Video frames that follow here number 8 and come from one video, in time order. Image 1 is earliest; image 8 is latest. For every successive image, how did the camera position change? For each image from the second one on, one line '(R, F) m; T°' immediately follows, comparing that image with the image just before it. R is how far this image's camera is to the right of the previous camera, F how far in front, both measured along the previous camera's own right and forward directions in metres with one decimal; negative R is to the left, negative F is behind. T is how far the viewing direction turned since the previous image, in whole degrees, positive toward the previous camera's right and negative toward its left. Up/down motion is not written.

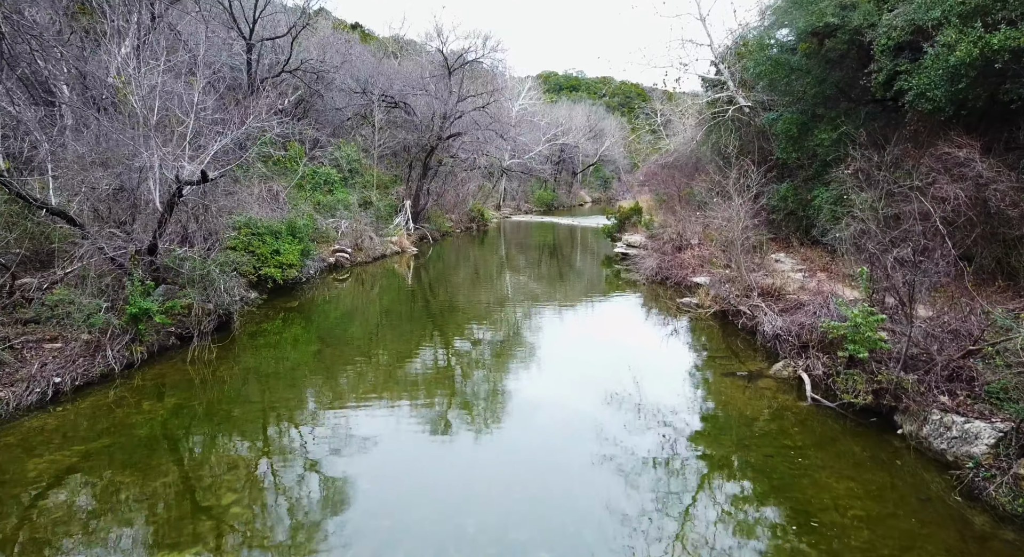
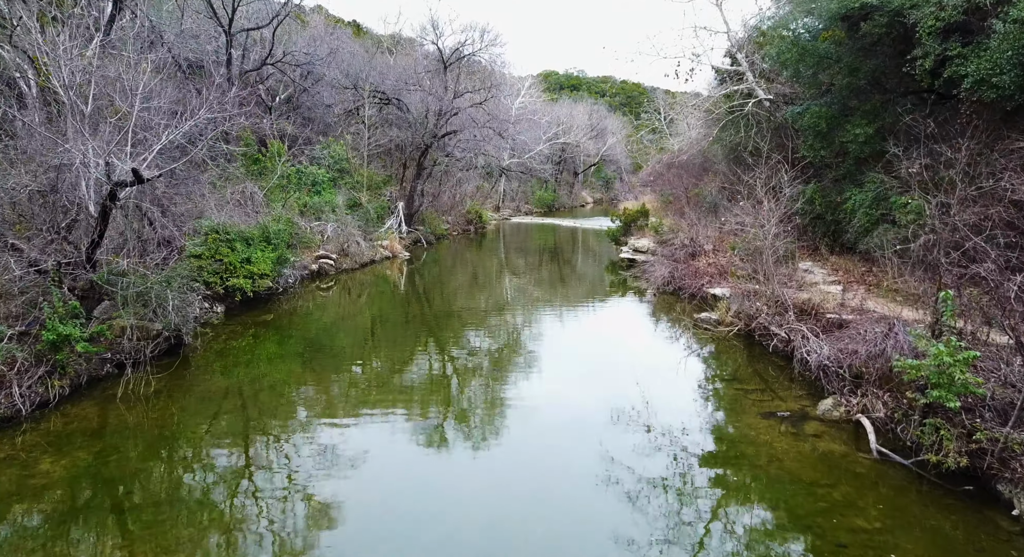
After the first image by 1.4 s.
(+0.1, +1.7) m; 0°
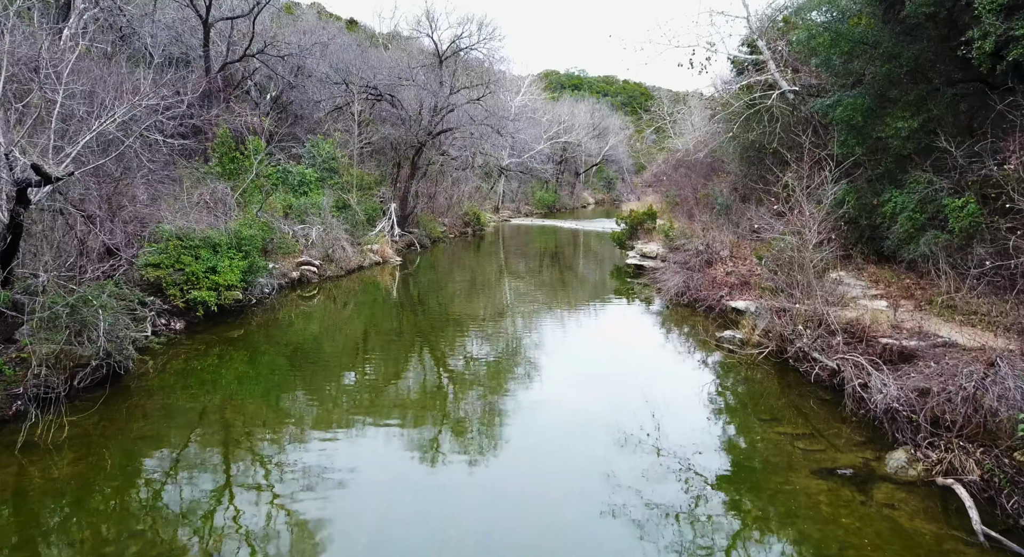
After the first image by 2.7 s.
(+0.1, +1.7) m; 0°
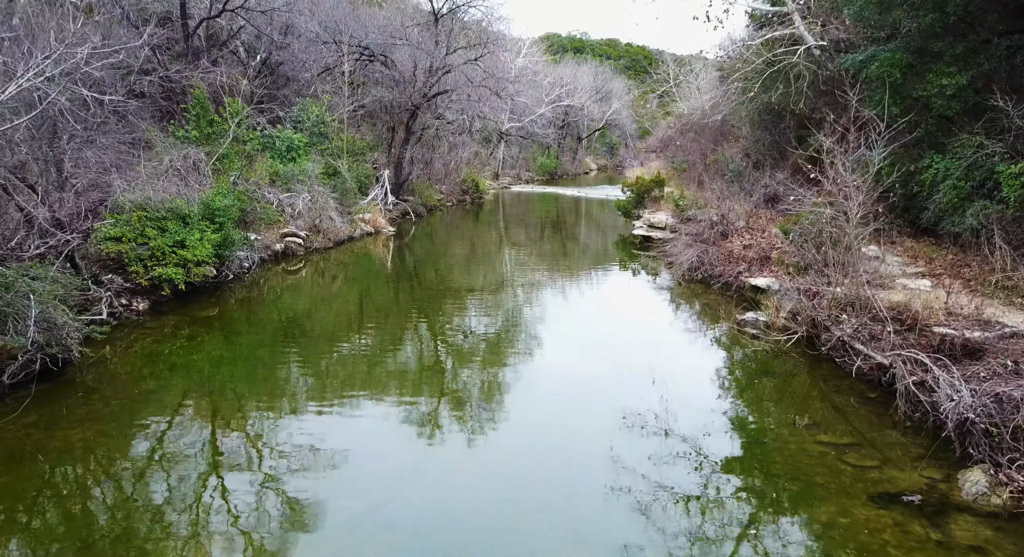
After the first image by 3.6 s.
(0.0, +1.3) m; 0°
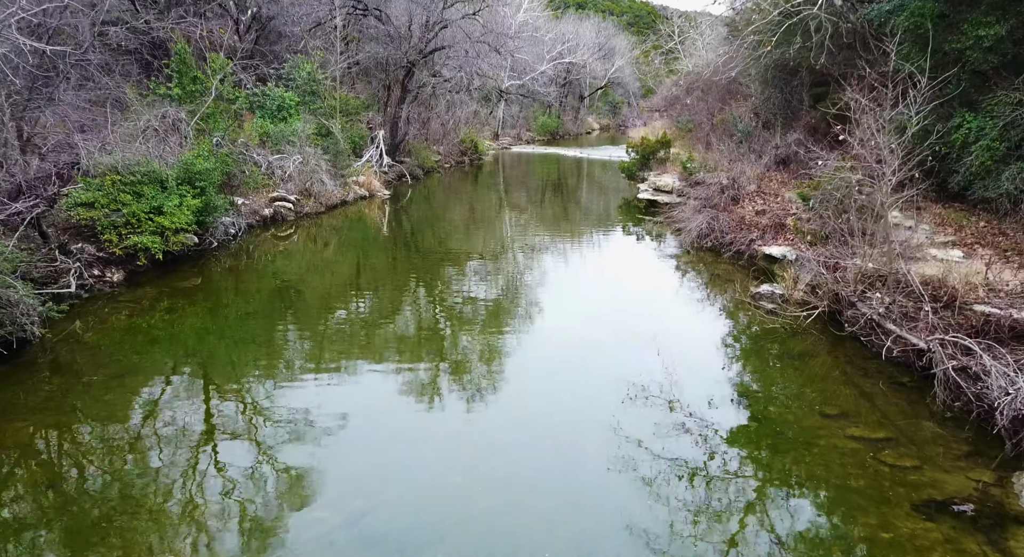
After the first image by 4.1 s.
(0.0, +0.7) m; 0°
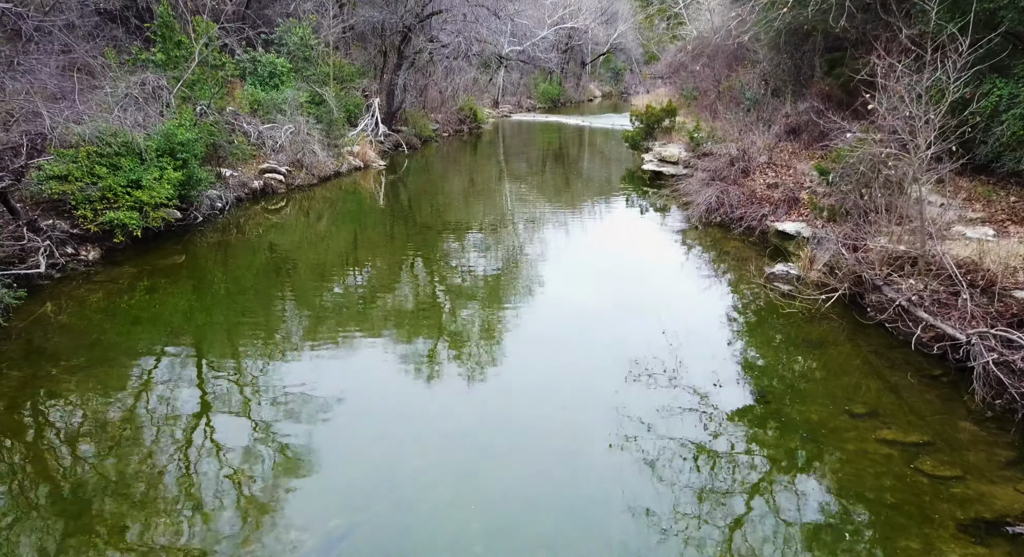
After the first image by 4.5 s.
(0.0, +0.6) m; 0°
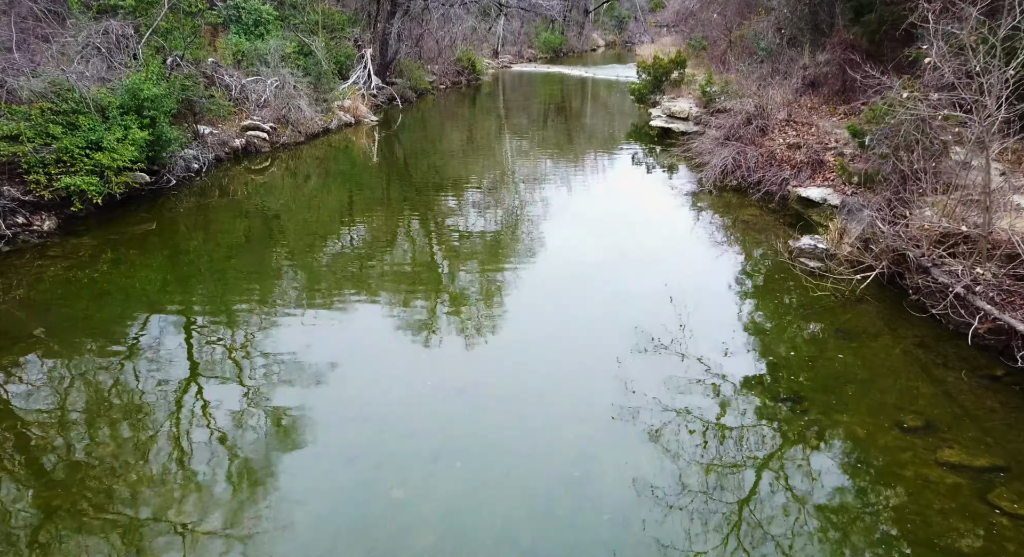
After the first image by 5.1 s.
(0.0, +0.9) m; 0°
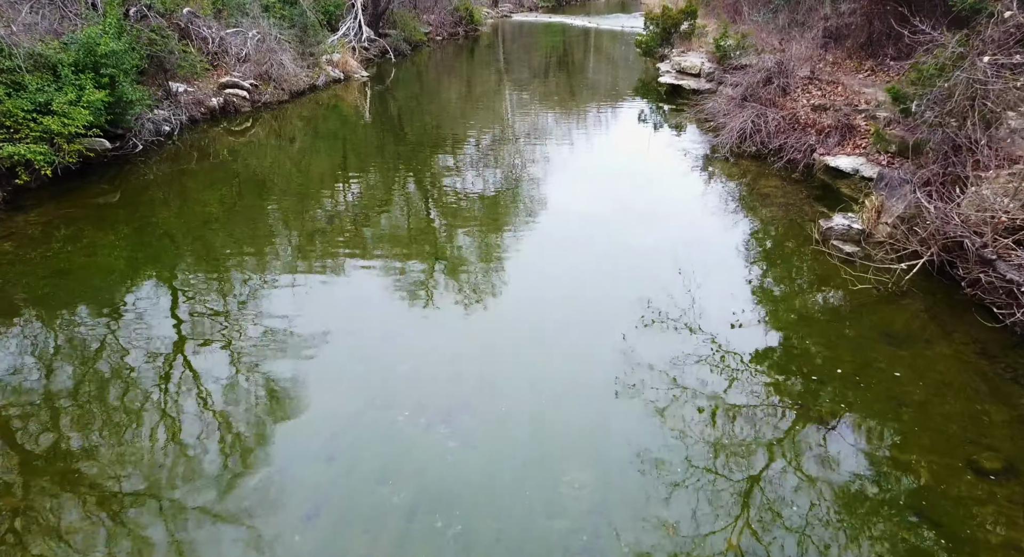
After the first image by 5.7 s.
(+0.1, +0.9) m; 0°
